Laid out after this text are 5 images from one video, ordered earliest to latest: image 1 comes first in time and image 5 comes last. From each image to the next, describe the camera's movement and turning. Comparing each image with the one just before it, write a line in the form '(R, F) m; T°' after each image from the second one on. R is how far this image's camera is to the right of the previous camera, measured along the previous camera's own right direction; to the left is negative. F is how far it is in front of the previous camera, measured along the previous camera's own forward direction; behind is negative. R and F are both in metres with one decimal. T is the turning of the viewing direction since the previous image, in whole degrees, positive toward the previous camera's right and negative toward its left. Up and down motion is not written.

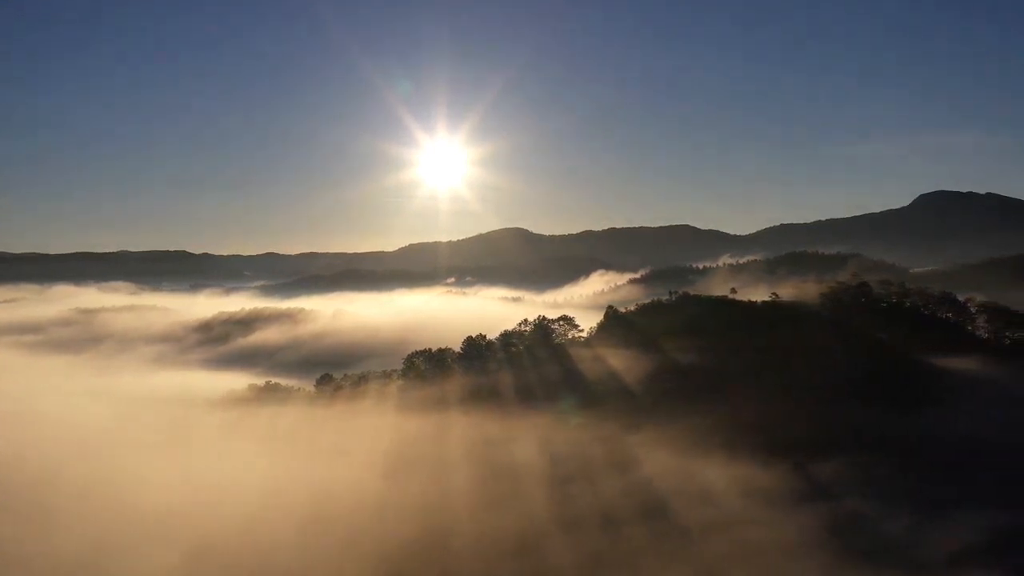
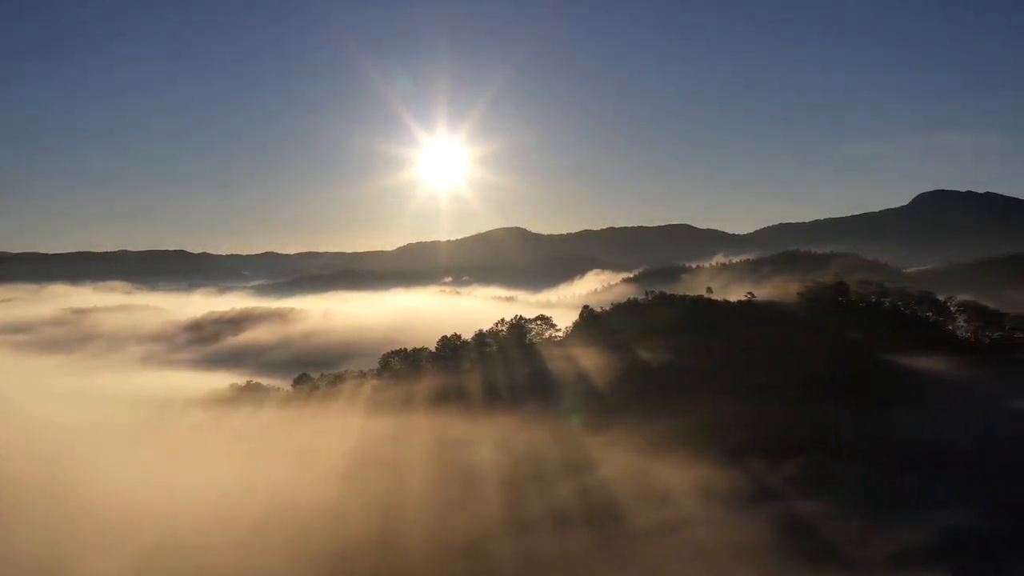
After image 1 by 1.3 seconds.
(+2.6, +0.2) m; 0°
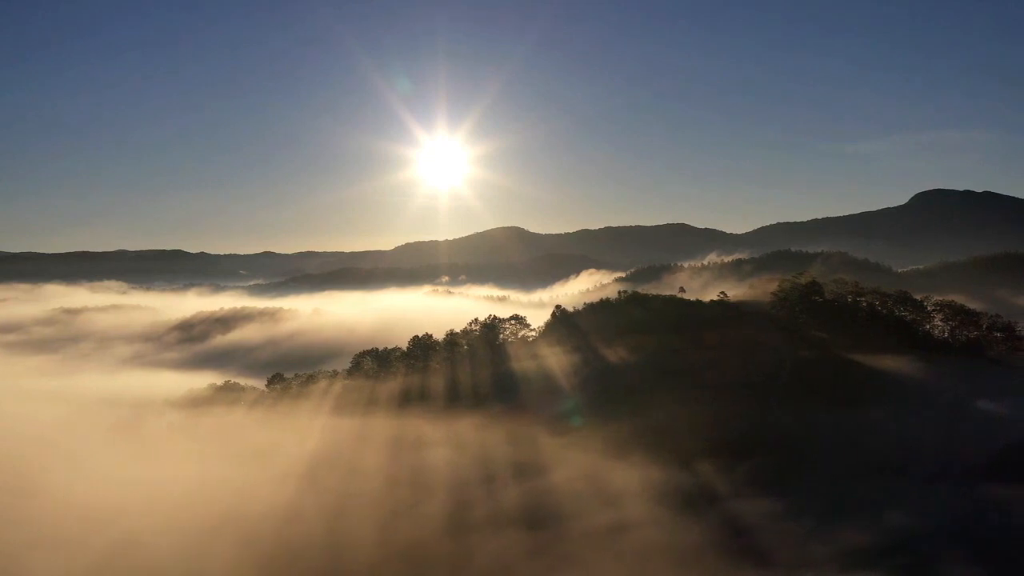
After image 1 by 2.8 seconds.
(+2.9, +0.1) m; 0°
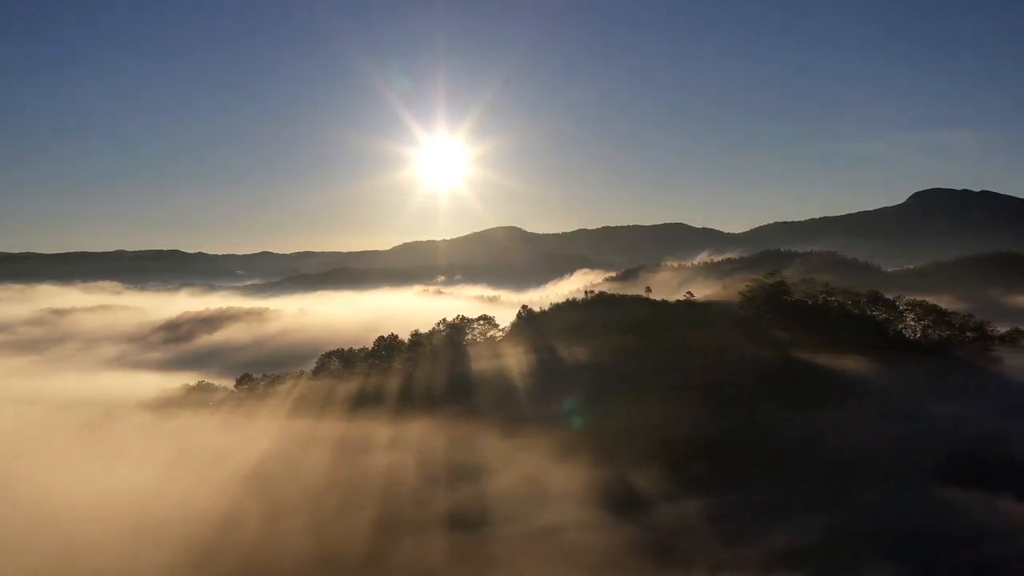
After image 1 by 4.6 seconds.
(+3.5, +0.2) m; 0°
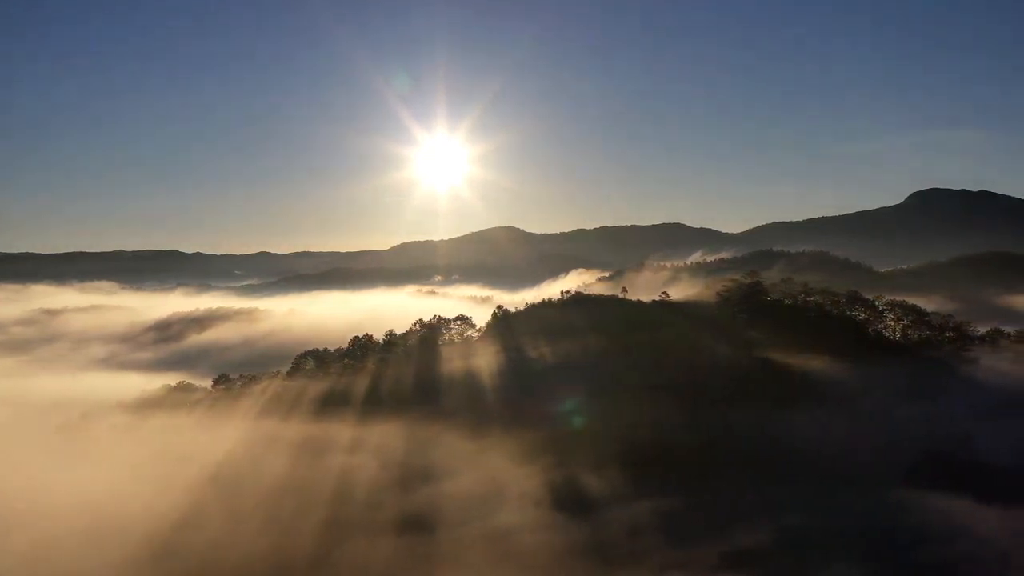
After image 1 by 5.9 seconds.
(+2.5, +0.1) m; 0°
